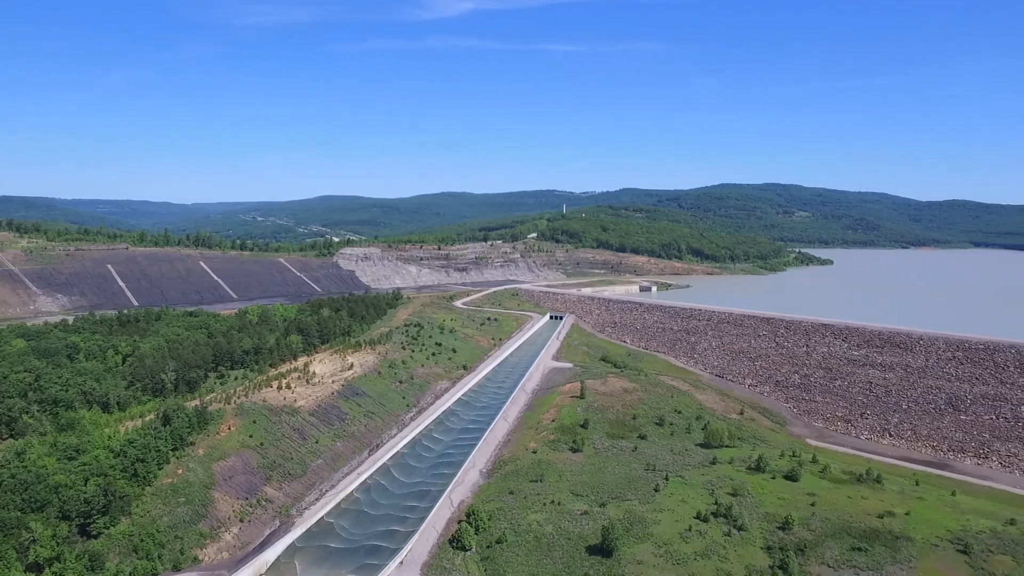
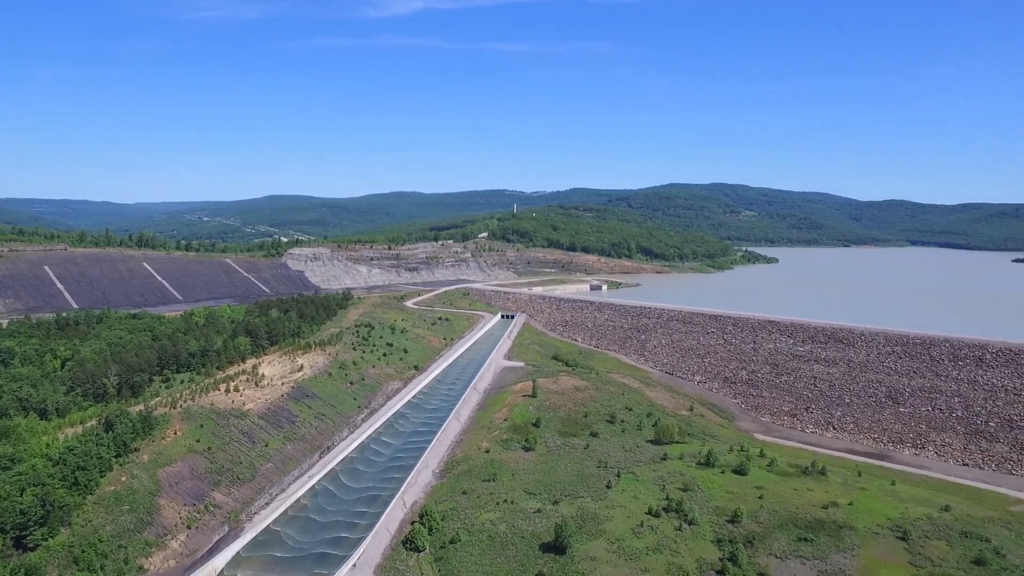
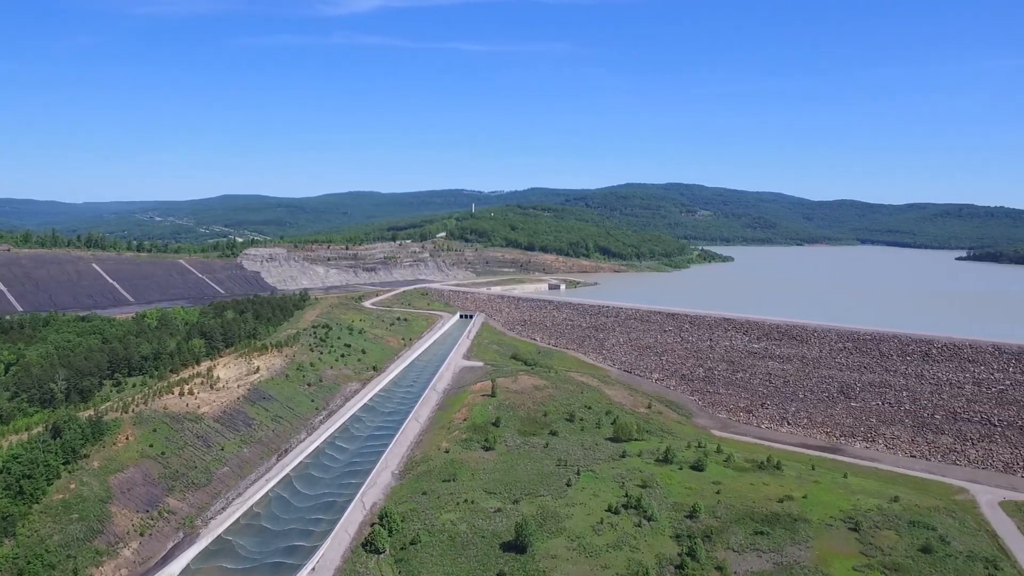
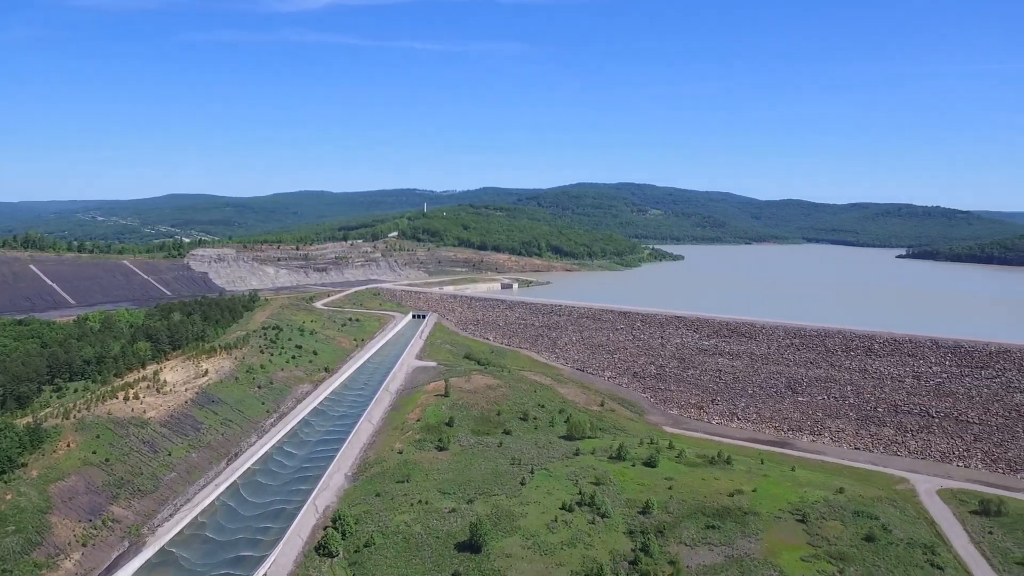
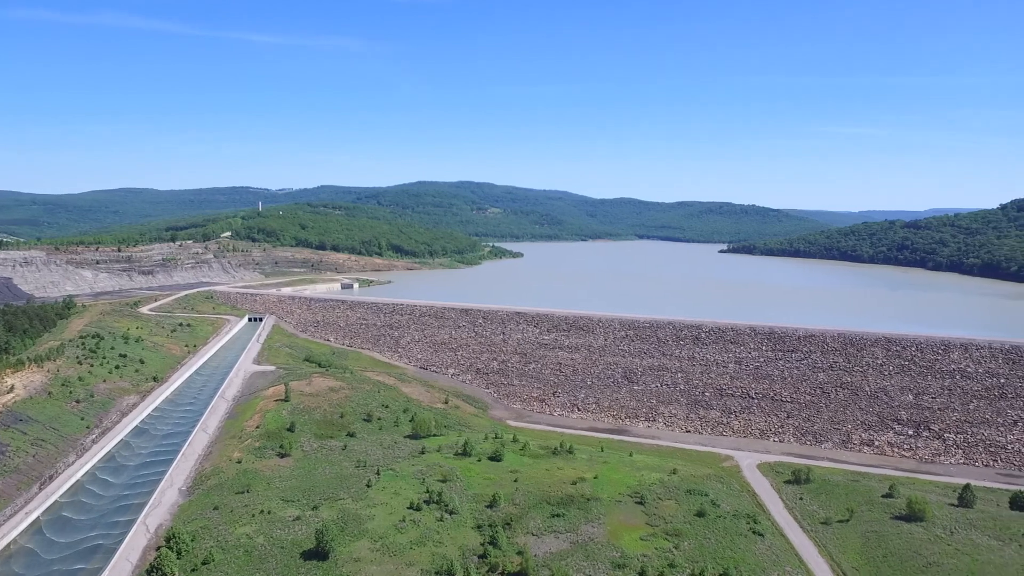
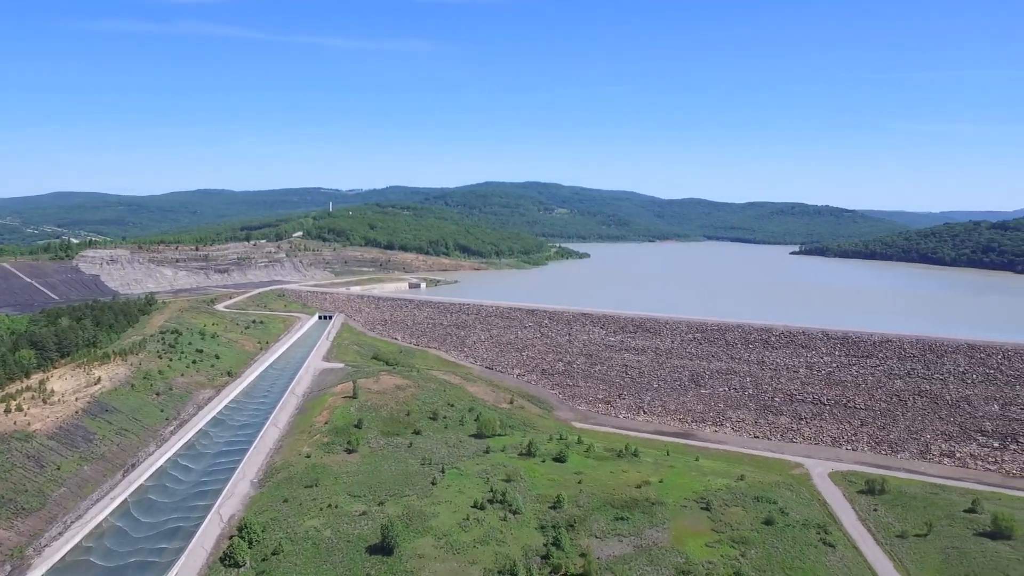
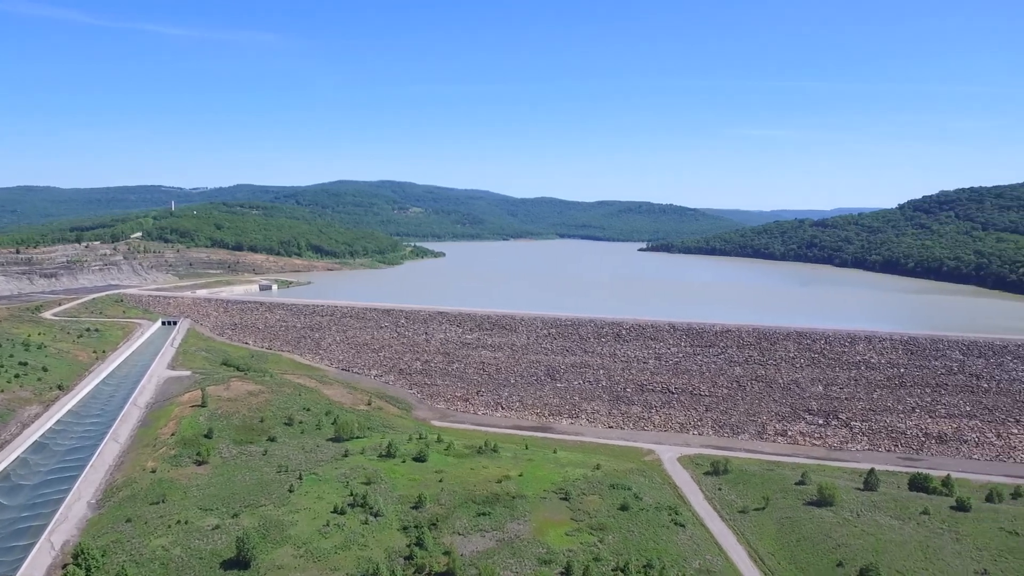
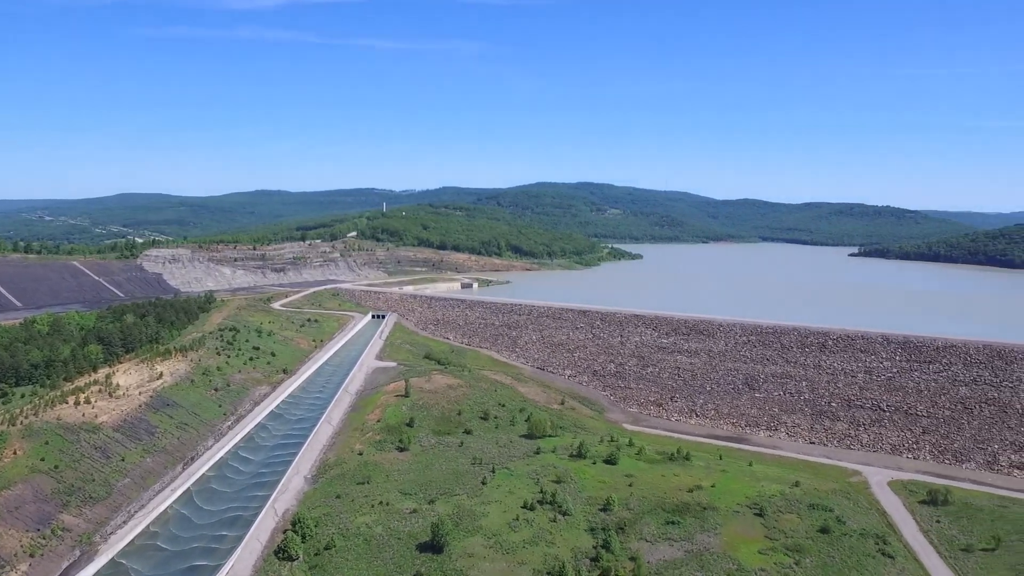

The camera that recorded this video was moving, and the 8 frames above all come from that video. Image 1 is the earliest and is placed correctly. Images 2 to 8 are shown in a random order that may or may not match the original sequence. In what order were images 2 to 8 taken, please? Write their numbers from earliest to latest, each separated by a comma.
2, 3, 4, 8, 6, 5, 7
